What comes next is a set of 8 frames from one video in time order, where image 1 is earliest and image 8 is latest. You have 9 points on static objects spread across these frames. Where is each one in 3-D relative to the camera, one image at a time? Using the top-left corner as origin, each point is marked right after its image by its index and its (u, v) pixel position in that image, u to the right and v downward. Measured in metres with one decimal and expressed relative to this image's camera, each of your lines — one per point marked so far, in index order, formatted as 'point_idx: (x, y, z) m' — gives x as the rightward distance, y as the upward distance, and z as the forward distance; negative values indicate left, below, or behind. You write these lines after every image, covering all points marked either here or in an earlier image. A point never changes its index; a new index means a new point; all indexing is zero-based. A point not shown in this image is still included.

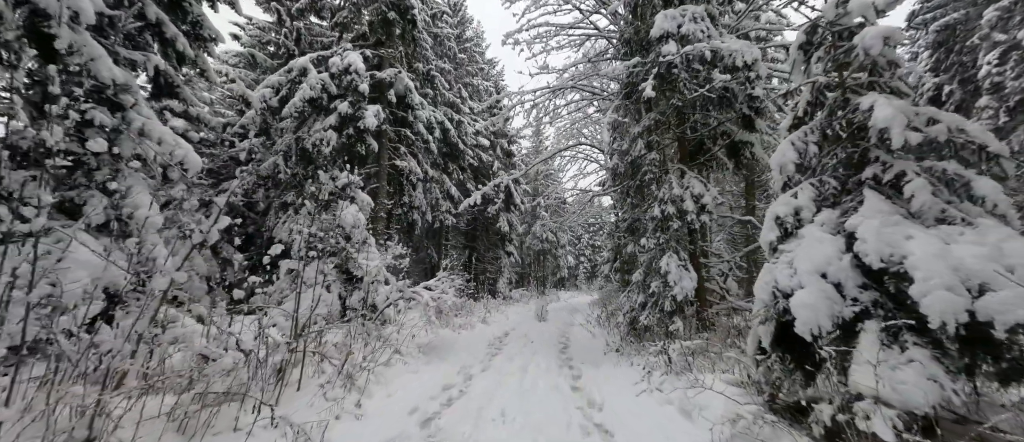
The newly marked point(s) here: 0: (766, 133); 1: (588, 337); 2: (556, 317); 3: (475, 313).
0: (+4.6, +1.6, +6.4) m
1: (+1.8, -2.8, +8.8) m
2: (+1.7, -3.8, +14.3) m
3: (-1.2, -2.9, +11.1) m
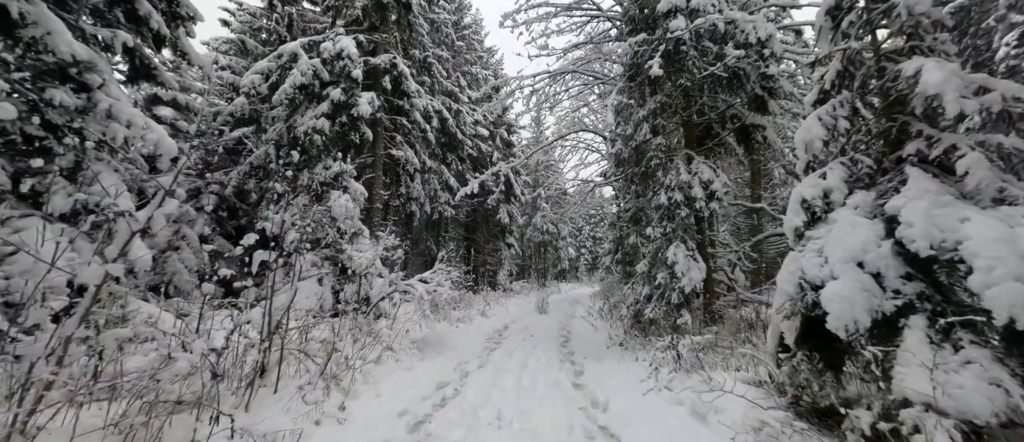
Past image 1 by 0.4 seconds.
0: (+4.5, +1.8, +6.1) m
1: (+1.8, -2.6, +8.5) m
2: (+1.7, -3.5, +14.1) m
3: (-1.2, -2.6, +10.9) m
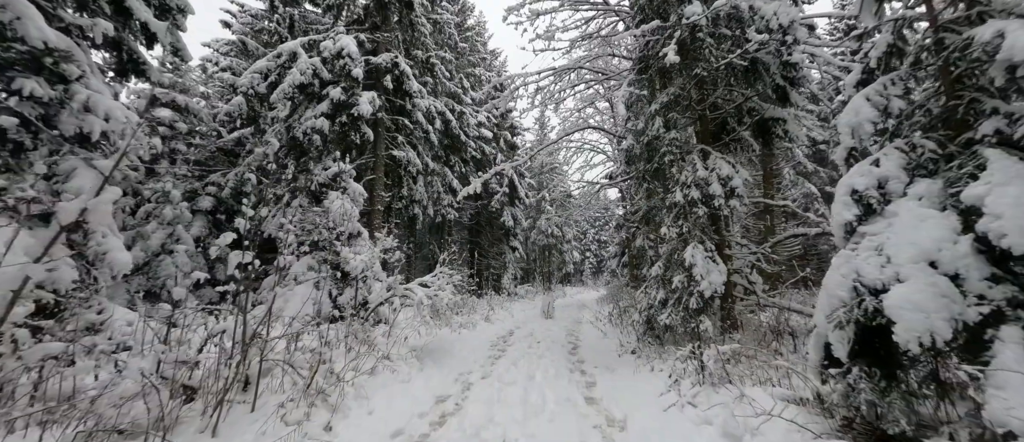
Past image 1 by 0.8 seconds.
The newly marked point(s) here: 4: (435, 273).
0: (+4.6, +1.8, +5.7) m
1: (+1.9, -2.6, +8.1) m
2: (+1.9, -3.6, +13.7) m
3: (-1.0, -2.6, +10.5) m
4: (-1.5, -1.0, +7.1) m
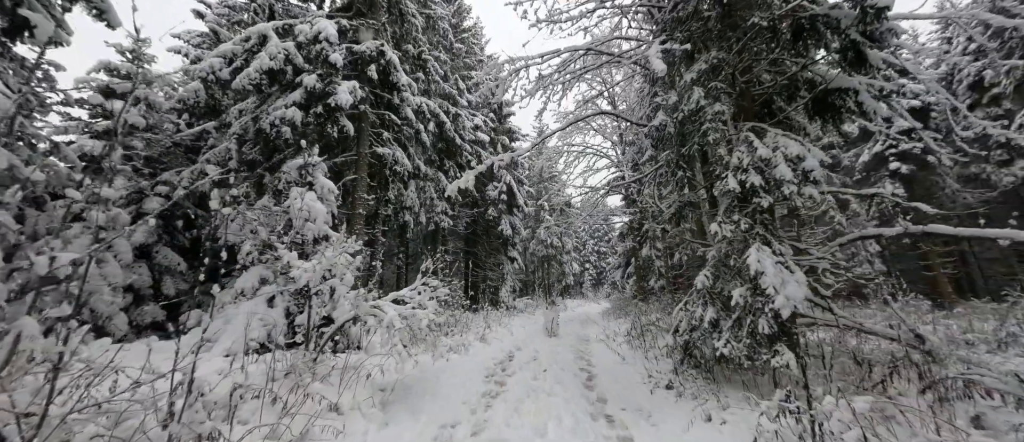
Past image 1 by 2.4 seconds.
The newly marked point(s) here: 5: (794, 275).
0: (+4.6, +1.8, +4.5) m
1: (+1.9, -2.6, +6.8) m
2: (+1.9, -3.8, +12.3) m
3: (-1.0, -2.8, +9.1) m
4: (-1.5, -1.0, +5.8) m
5: (+2.8, -0.5, +3.6) m
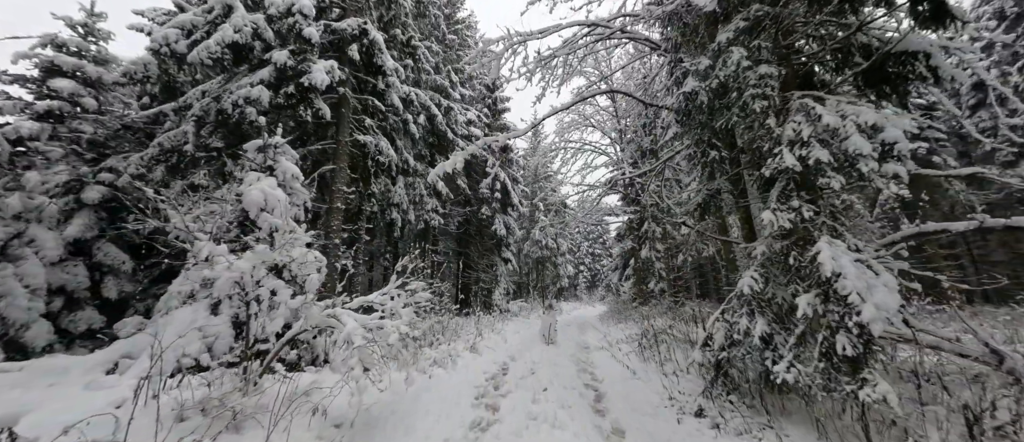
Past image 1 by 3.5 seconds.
0: (+4.6, +1.9, +3.7) m
1: (+1.8, -2.5, +5.9) m
2: (+1.7, -3.7, +11.4) m
3: (-1.2, -2.7, +8.2) m
4: (-1.6, -0.9, +4.8) m
5: (+2.8, -0.4, +2.7) m
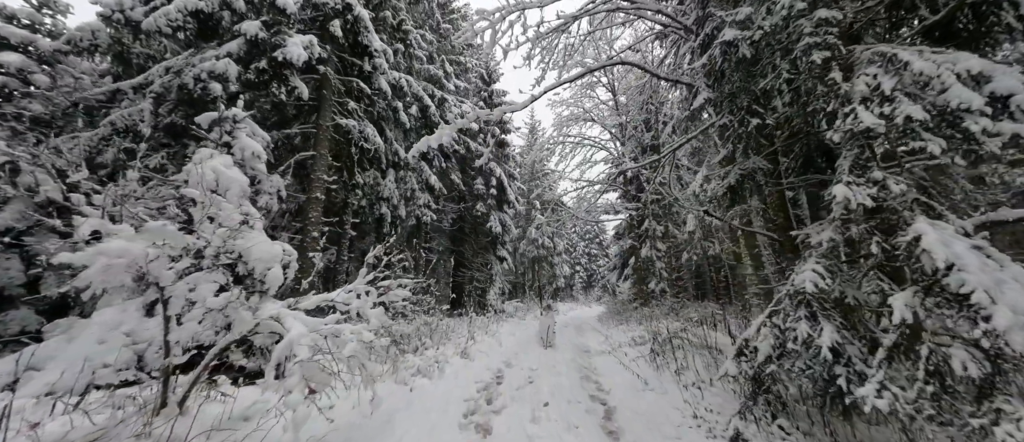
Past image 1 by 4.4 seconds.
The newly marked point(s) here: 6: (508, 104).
0: (+4.6, +2.1, +3.0) m
1: (+1.8, -2.4, +5.2) m
2: (+1.5, -3.5, +10.7) m
3: (-1.3, -2.5, +7.4) m
4: (-1.6, -0.7, +4.1) m
5: (+2.8, -0.3, +2.0) m
6: (0.0, +1.6, +4.8) m
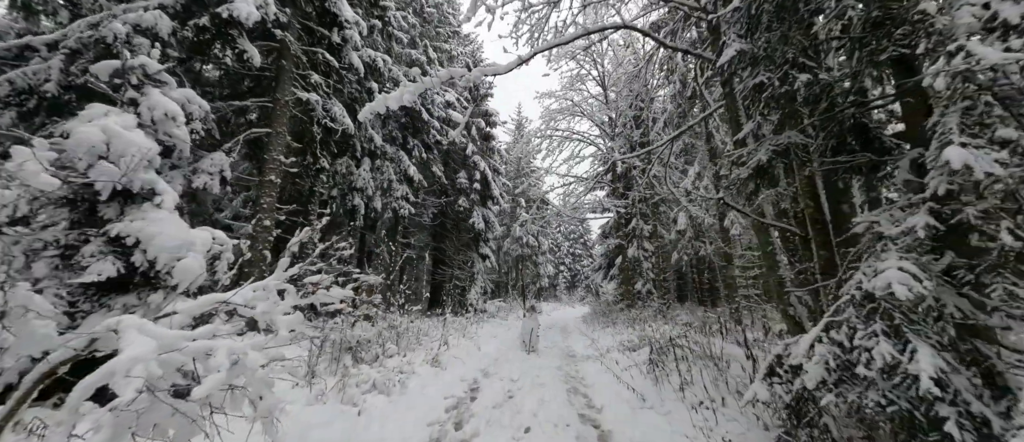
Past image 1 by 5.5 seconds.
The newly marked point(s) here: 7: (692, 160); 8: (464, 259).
0: (+4.5, +2.1, +2.4) m
1: (+1.5, -2.3, +4.4) m
2: (+1.0, -3.4, +10.0) m
3: (-1.7, -2.3, +6.6) m
4: (-1.9, -0.5, +3.2) m
5: (+2.6, -0.2, +1.3) m
6: (-0.2, +1.7, +4.0) m
7: (+7.0, +2.3, +13.8) m
8: (-2.4, -1.9, +18.1) m
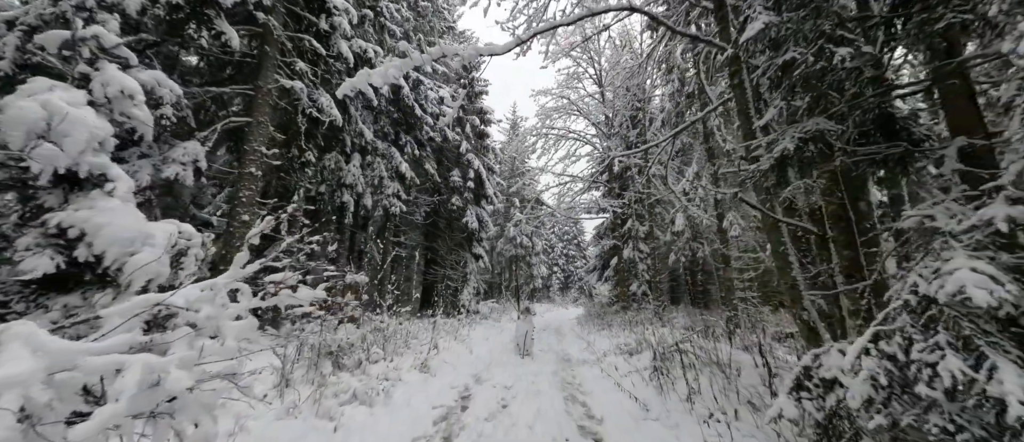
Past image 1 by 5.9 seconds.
0: (+4.5, +2.2, +2.1) m
1: (+1.4, -2.2, +4.1) m
2: (+0.8, -3.4, +9.6) m
3: (-1.8, -2.2, +6.2) m
4: (-1.9, -0.5, +2.8) m
5: (+2.6, -0.1, +1.0) m
6: (-0.3, +1.8, +3.7) m
7: (+6.8, +2.3, +13.6) m
8: (-2.7, -1.8, +17.7) m
